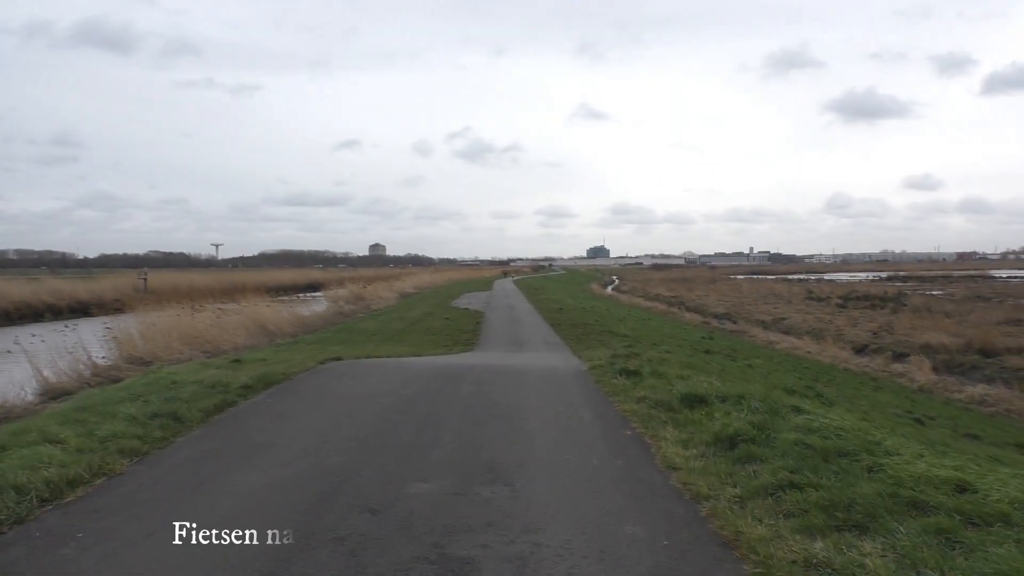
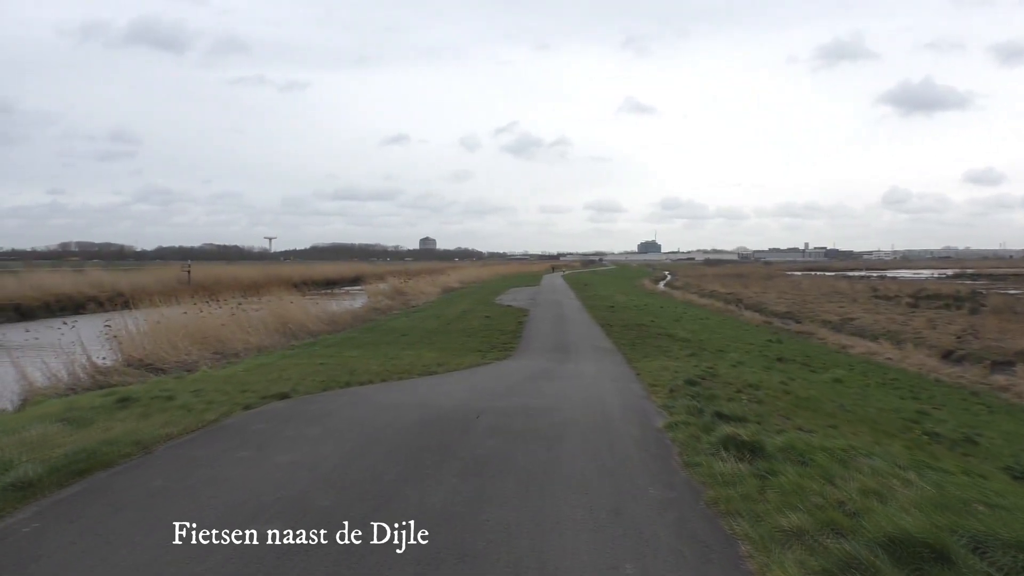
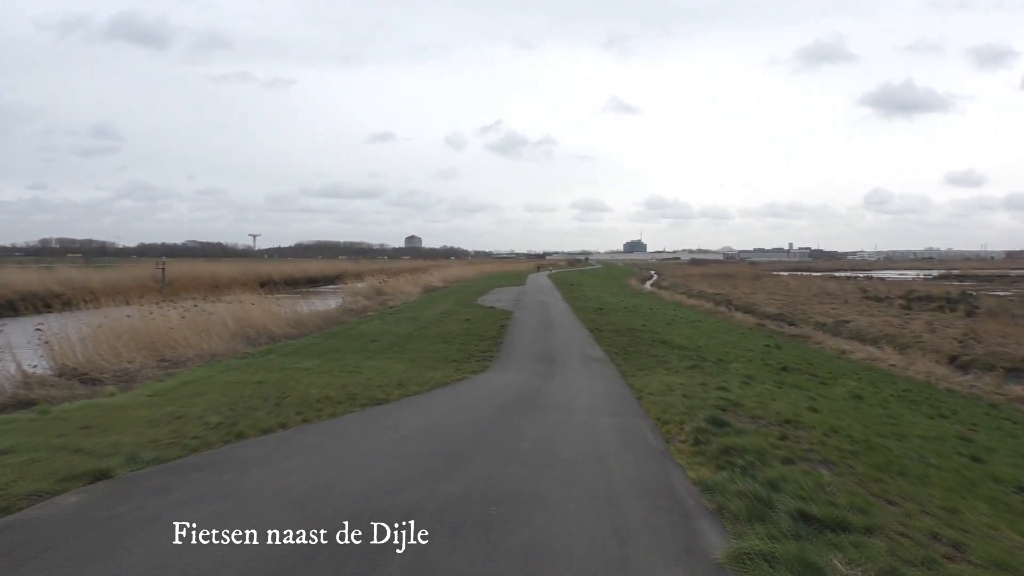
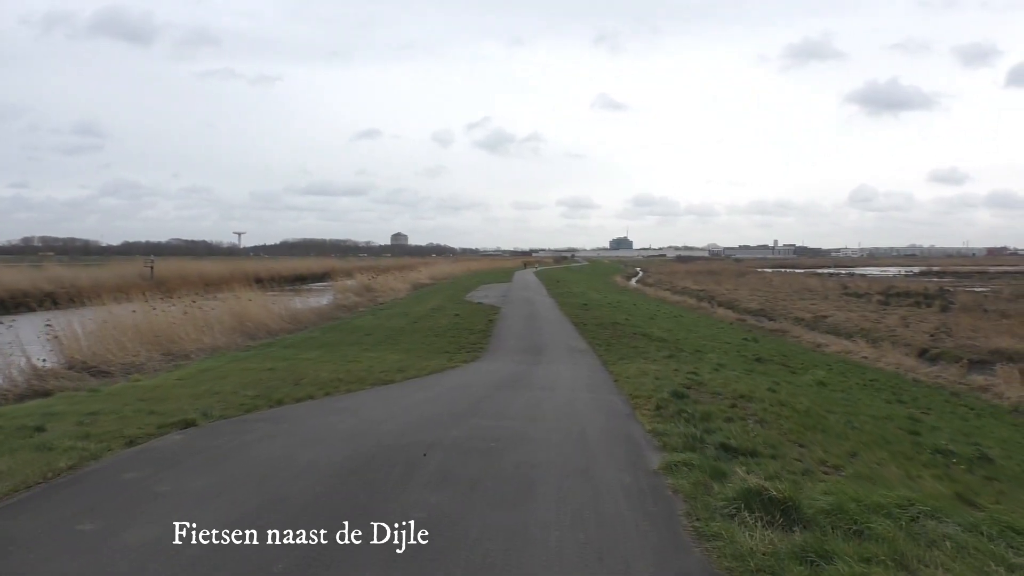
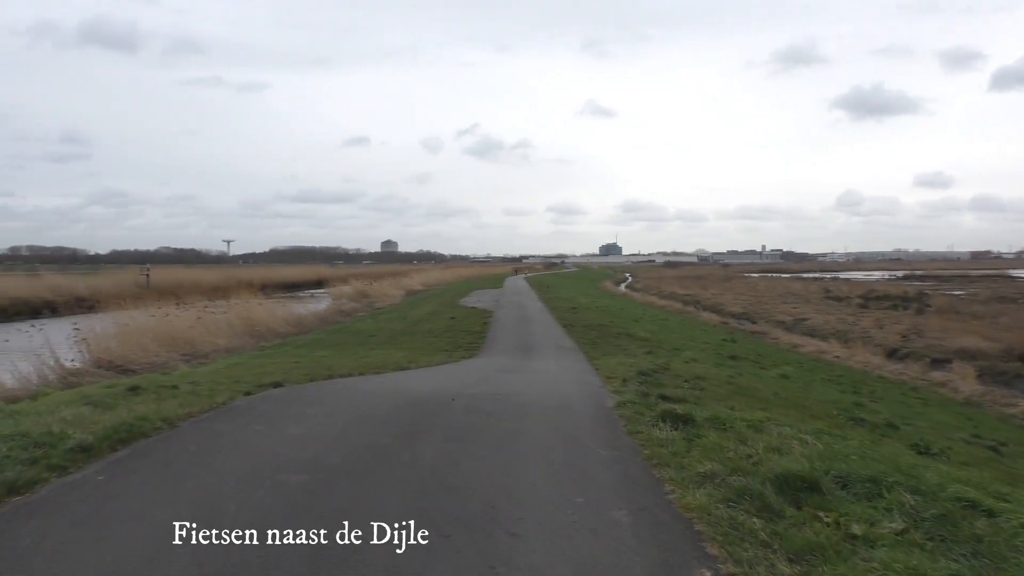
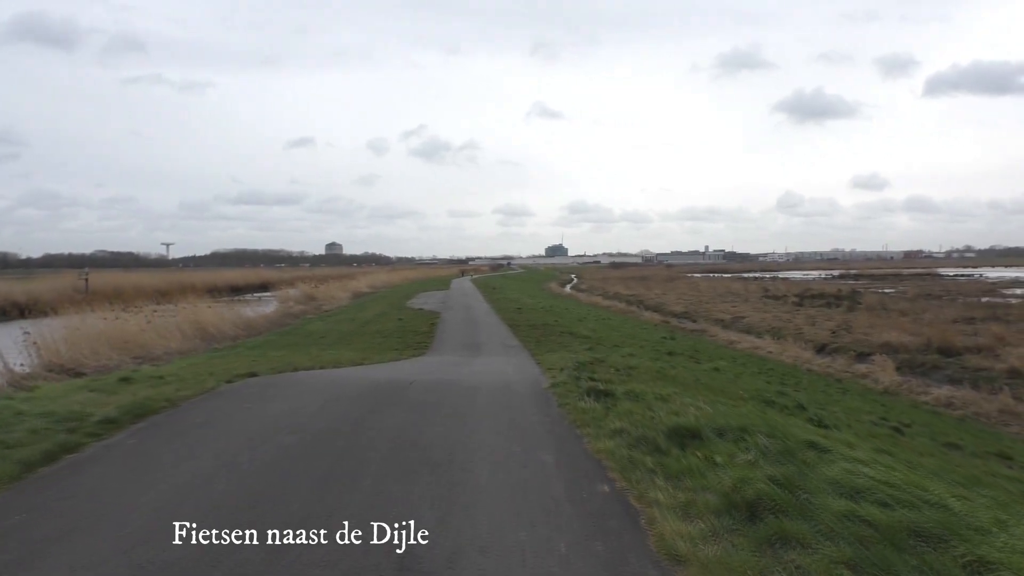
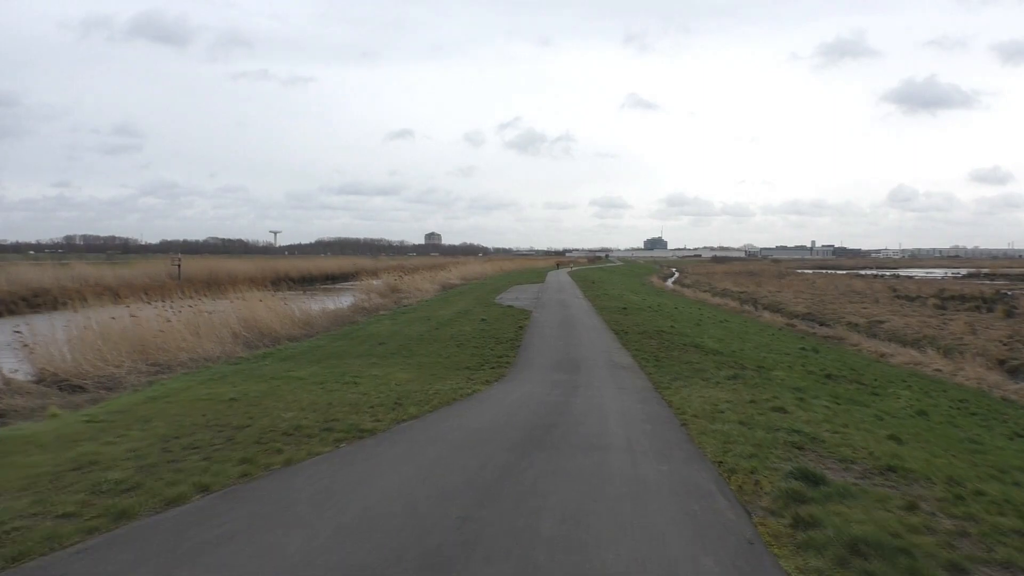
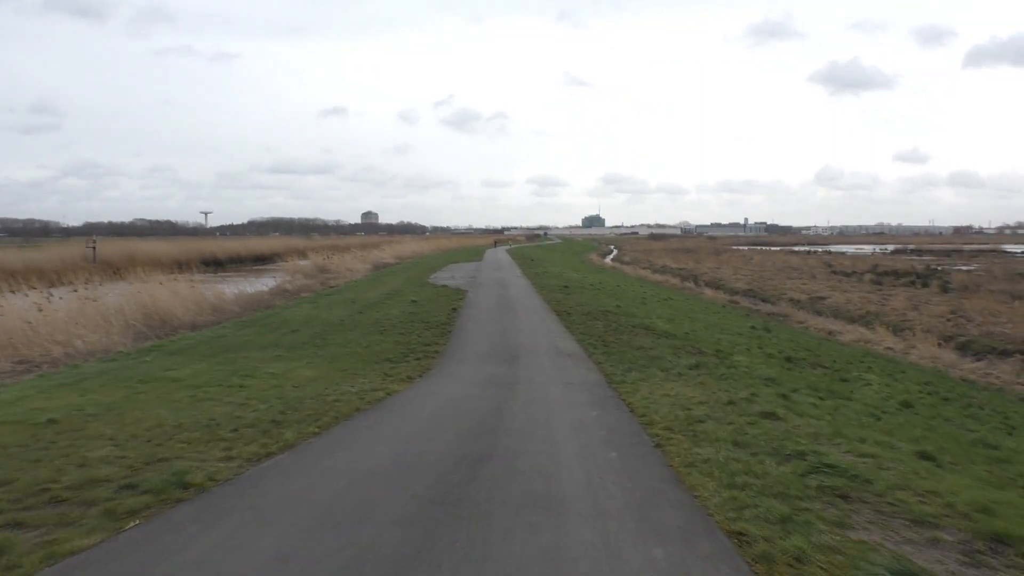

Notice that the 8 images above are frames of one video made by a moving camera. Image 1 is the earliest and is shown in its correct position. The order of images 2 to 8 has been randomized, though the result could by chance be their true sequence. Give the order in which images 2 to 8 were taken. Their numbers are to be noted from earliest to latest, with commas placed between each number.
6, 5, 2, 4, 3, 7, 8
